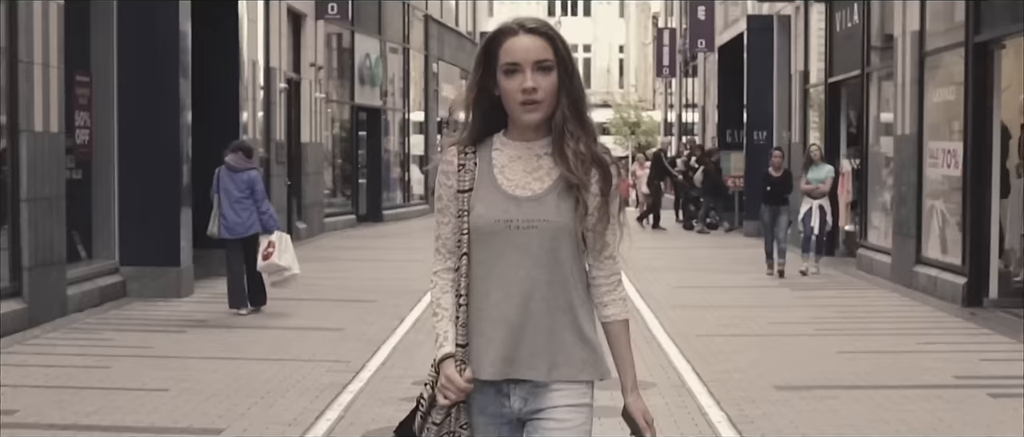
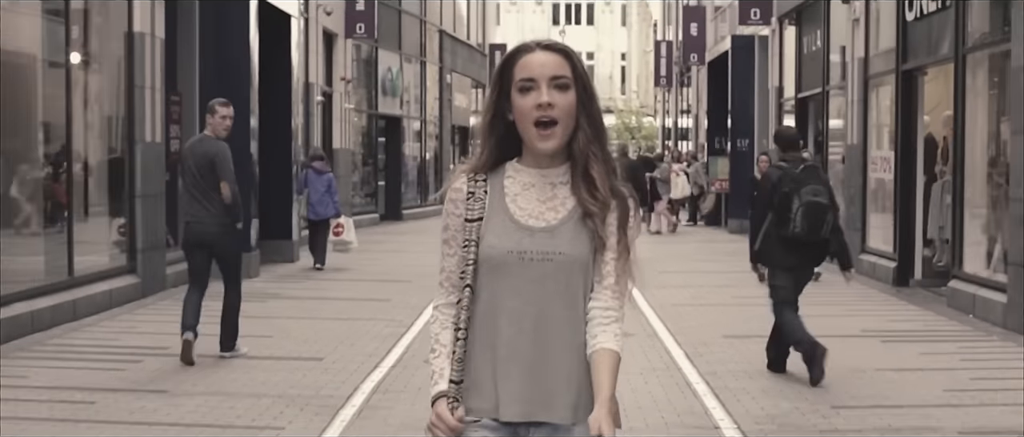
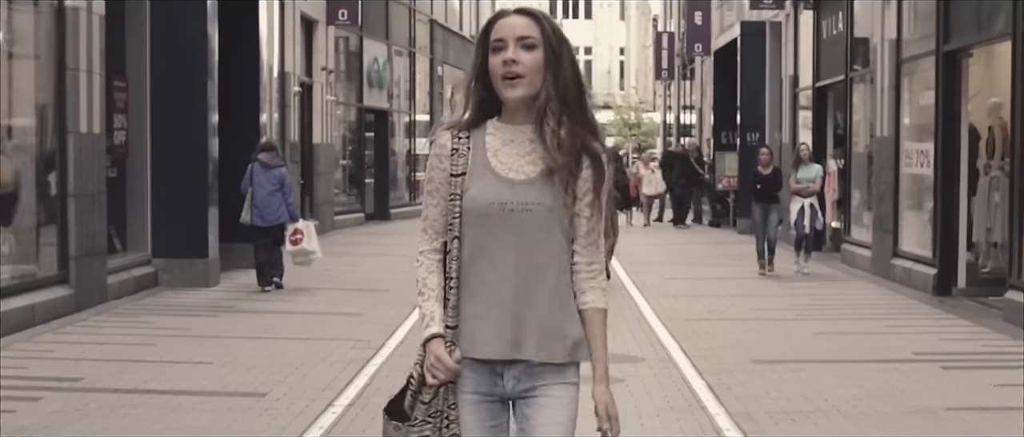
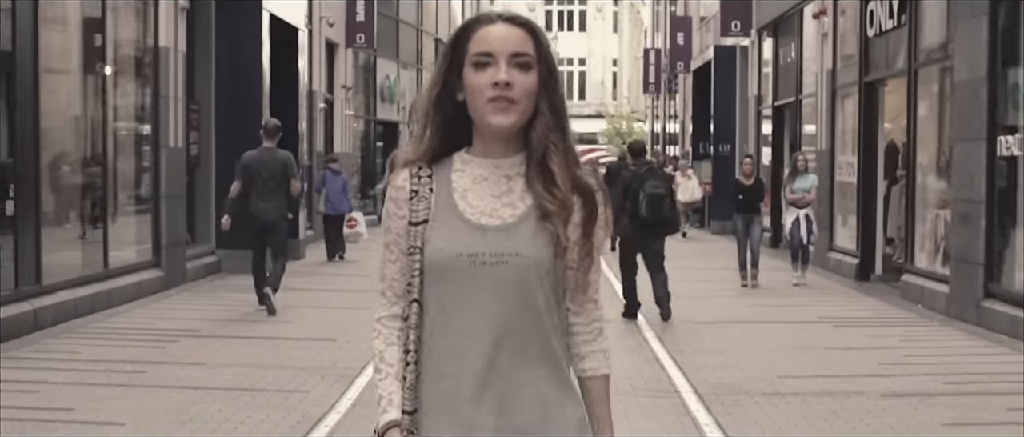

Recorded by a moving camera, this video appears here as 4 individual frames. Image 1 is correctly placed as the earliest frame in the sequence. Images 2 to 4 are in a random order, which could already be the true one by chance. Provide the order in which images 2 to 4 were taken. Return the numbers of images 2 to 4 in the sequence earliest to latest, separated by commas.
3, 2, 4
